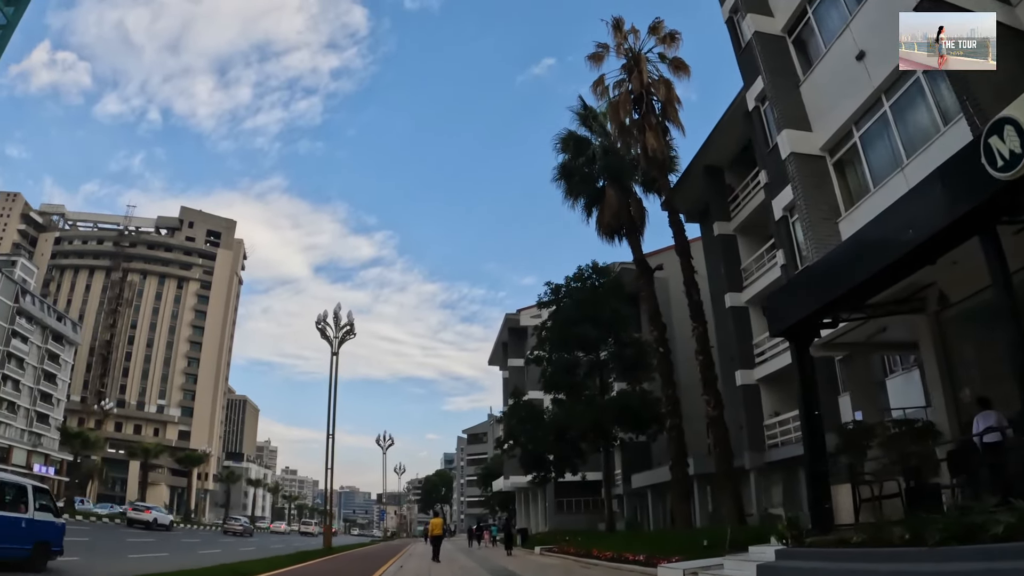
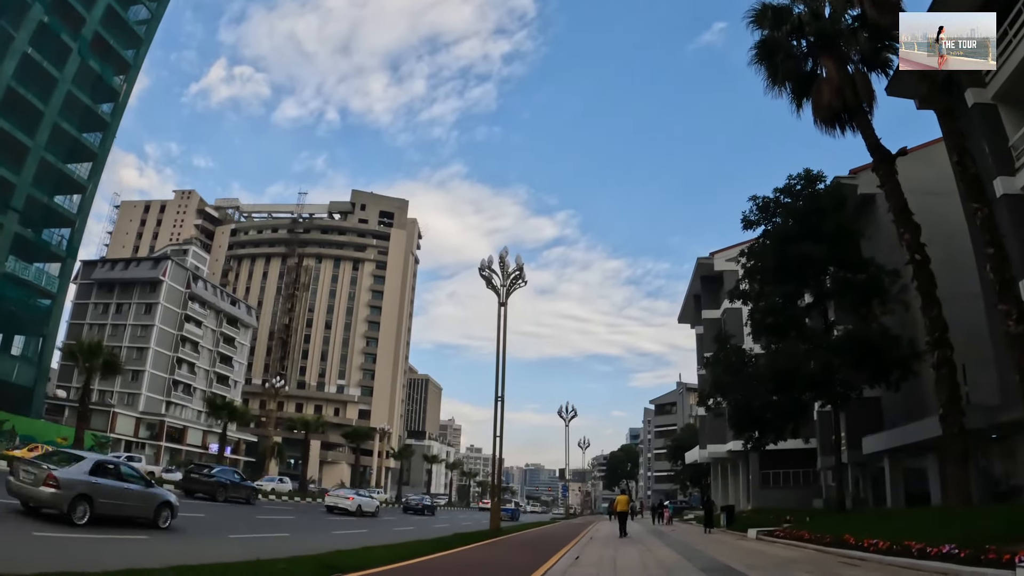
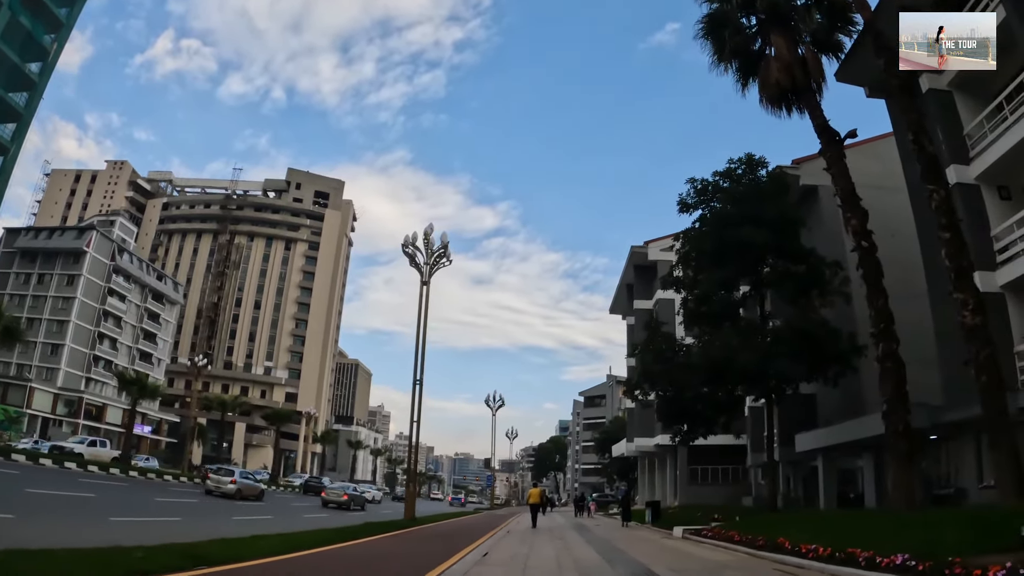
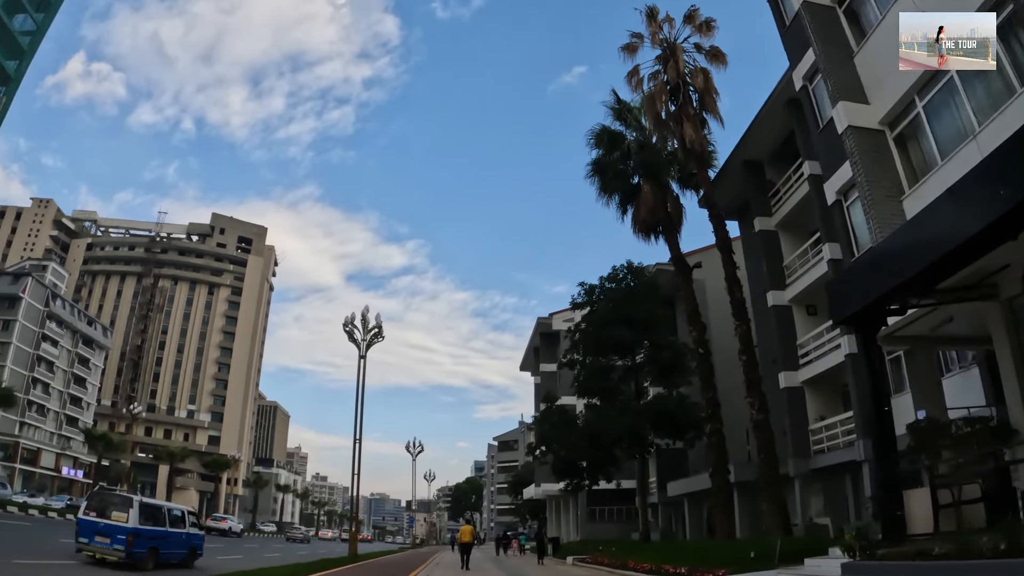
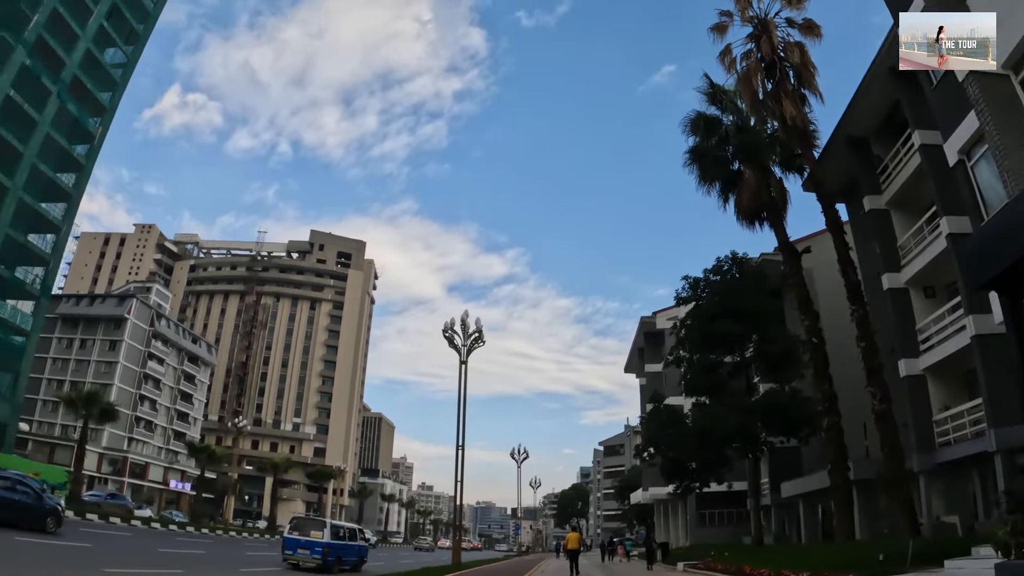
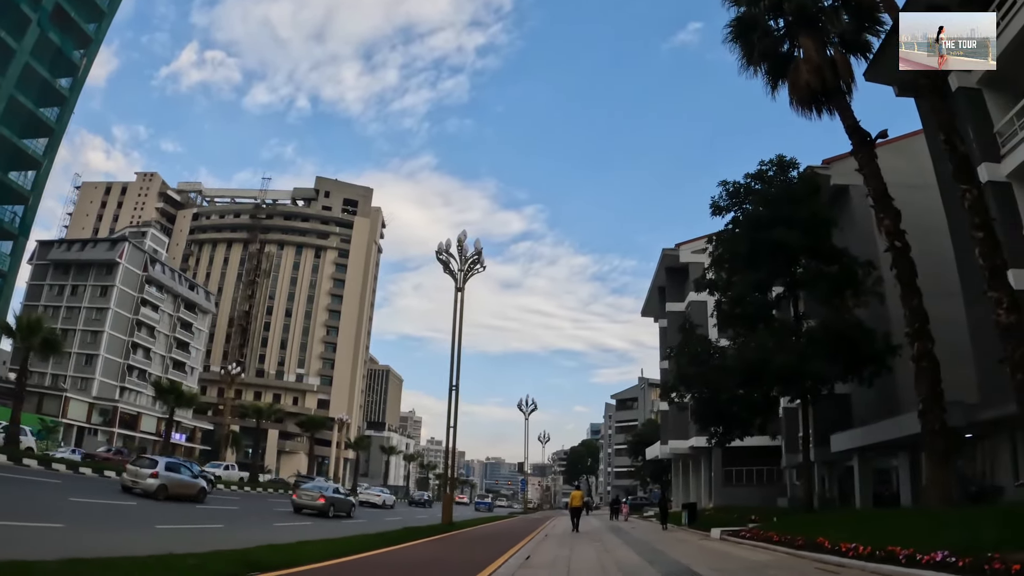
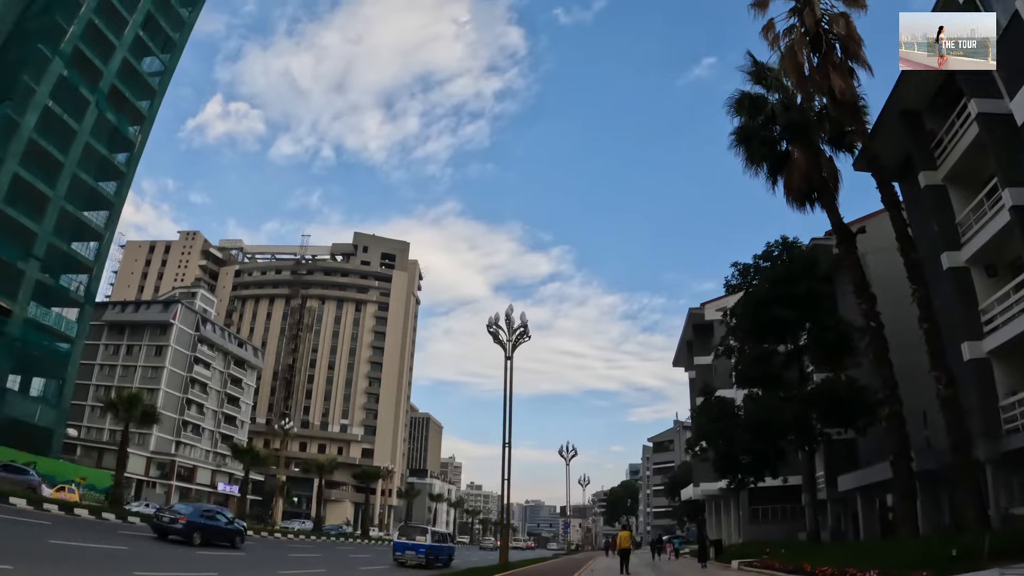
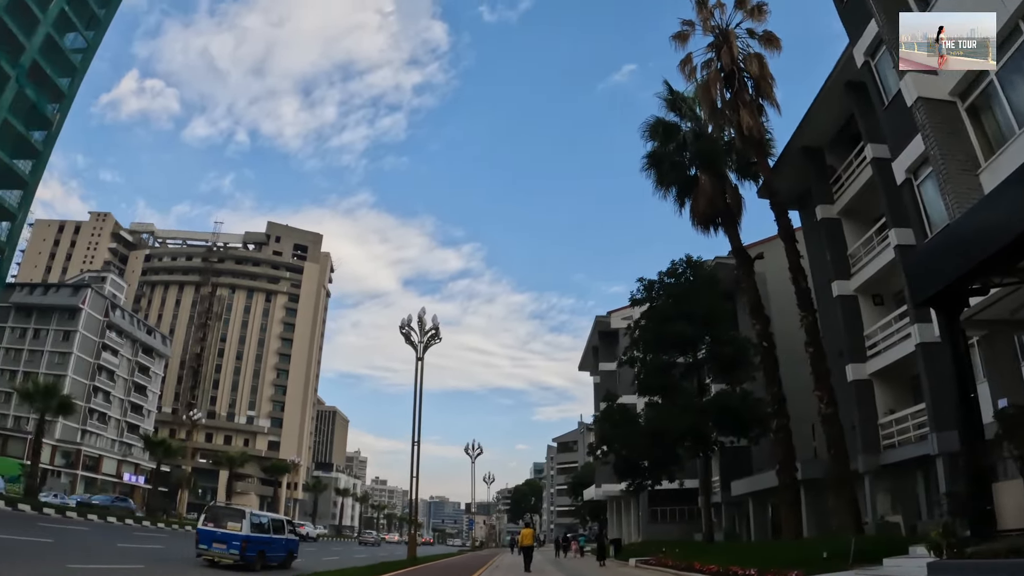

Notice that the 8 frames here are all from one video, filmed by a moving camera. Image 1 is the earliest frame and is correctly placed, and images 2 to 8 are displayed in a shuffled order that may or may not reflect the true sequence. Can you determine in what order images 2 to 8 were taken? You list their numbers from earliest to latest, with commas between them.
4, 8, 5, 7, 2, 6, 3
